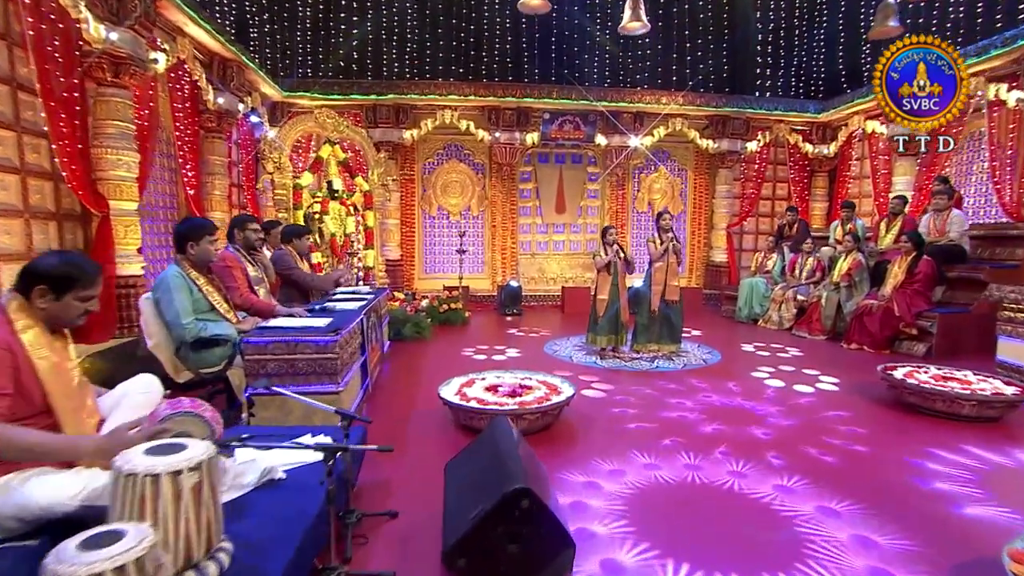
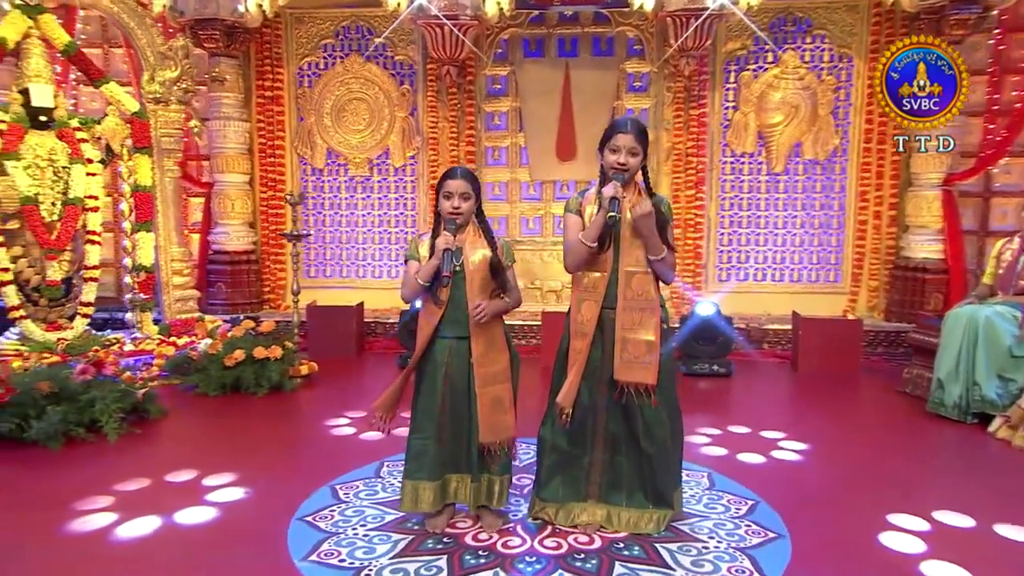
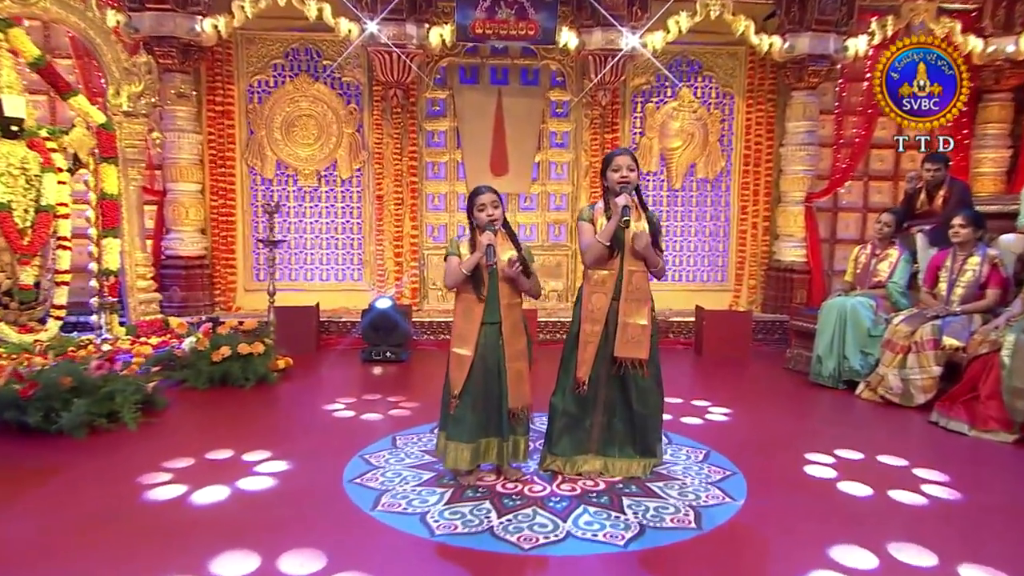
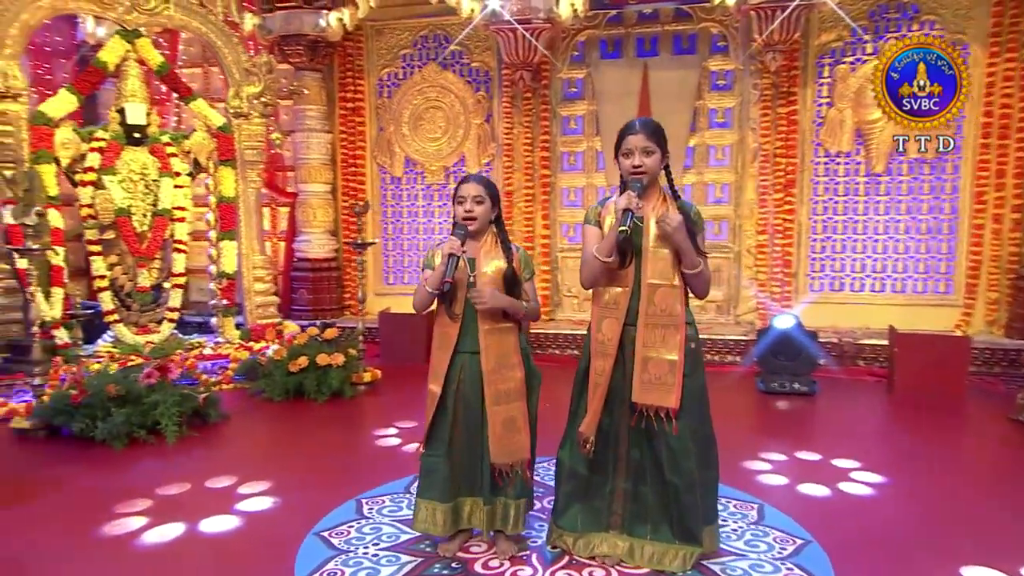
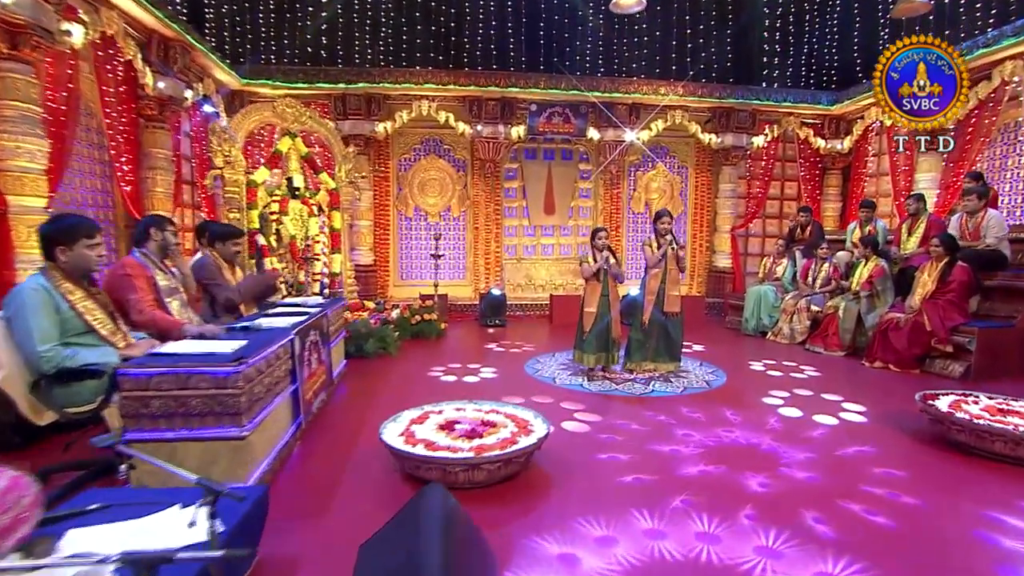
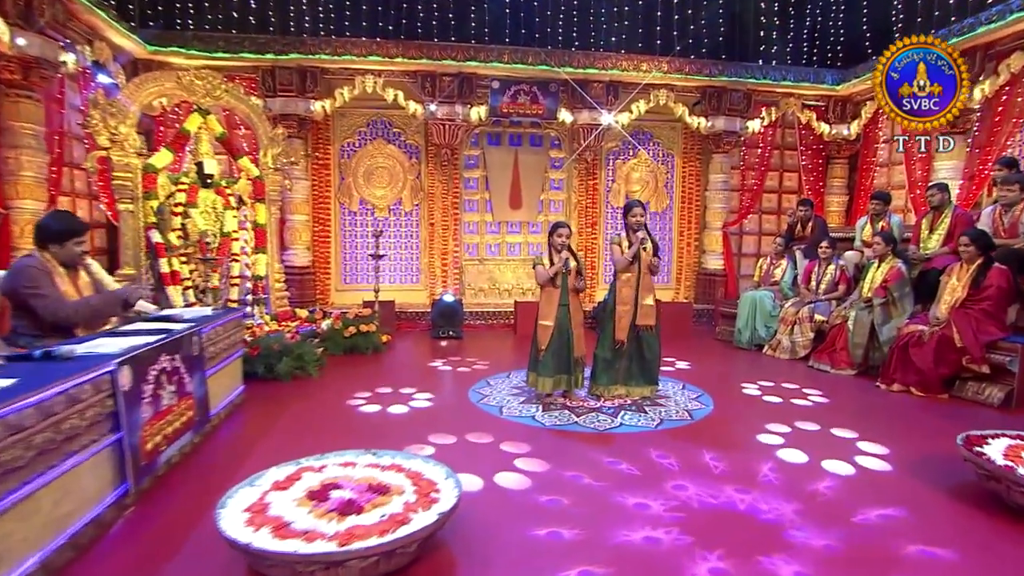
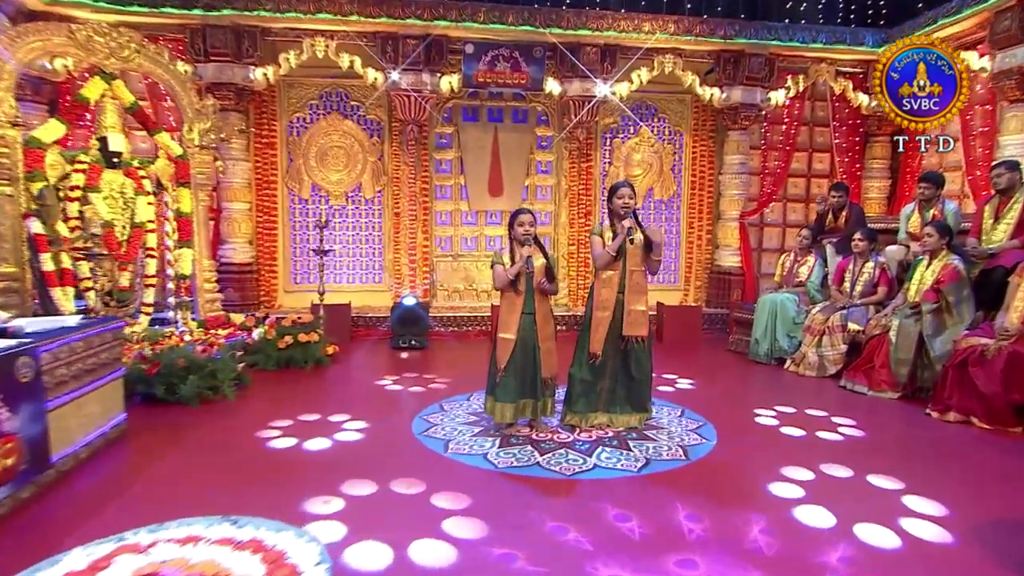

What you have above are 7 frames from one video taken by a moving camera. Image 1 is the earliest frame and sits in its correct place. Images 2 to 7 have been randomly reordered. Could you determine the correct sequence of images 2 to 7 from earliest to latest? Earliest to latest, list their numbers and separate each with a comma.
5, 6, 7, 3, 2, 4
